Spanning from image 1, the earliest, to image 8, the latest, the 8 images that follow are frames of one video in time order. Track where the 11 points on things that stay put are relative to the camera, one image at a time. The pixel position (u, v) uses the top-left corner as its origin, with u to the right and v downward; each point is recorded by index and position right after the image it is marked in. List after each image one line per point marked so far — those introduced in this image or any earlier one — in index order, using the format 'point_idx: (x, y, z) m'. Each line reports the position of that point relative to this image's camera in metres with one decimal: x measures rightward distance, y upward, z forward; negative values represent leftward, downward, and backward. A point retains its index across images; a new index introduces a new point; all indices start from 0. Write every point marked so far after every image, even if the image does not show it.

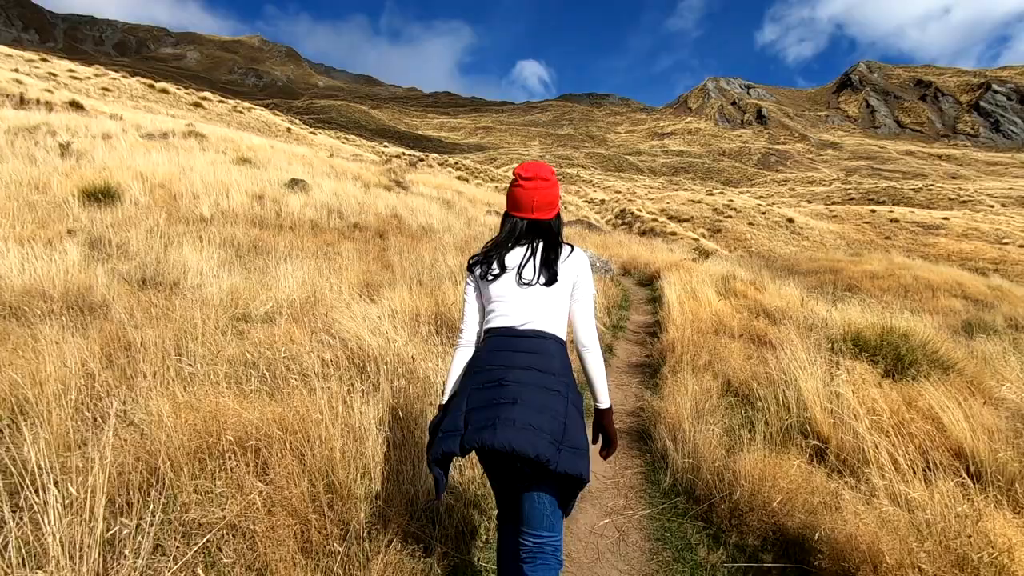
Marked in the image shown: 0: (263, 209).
0: (-6.6, +2.1, +14.3) m
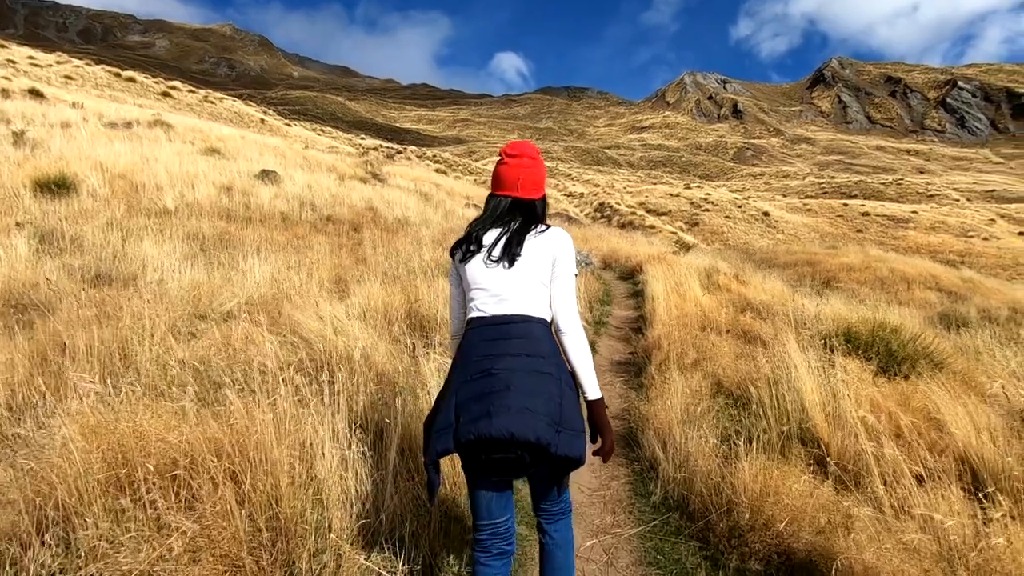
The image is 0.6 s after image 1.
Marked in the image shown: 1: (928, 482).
0: (-7.1, +2.2, +13.7) m
1: (+2.1, -1.0, +2.7) m
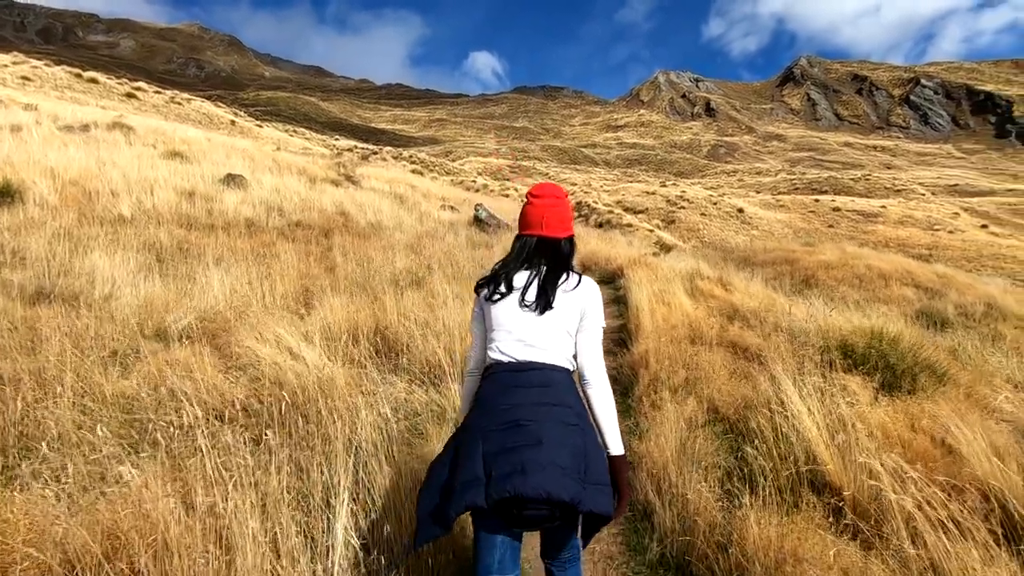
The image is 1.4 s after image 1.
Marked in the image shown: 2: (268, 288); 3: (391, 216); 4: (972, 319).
0: (-7.7, +1.9, +13.0) m
1: (+2.0, -1.1, +2.4) m
2: (-3.3, 0.0, +7.4) m
3: (-3.5, +2.1, +15.8) m
4: (+9.8, -0.7, +11.5) m
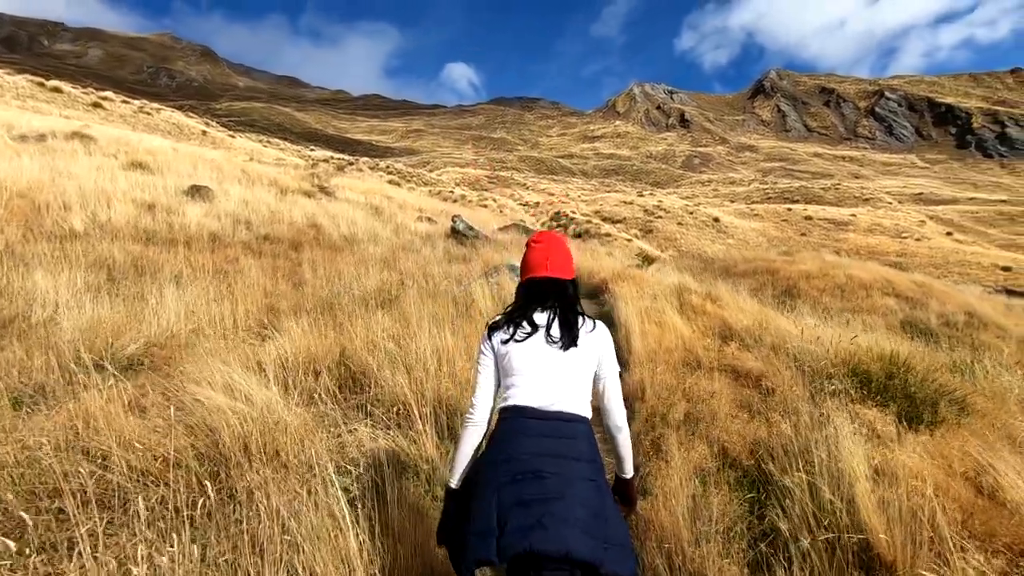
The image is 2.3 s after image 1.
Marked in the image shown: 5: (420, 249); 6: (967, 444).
0: (-8.2, +1.5, +12.3) m
1: (+1.9, -1.2, +2.1) m
2: (-3.6, -0.3, +6.9) m
3: (-4.1, +1.7, +15.2) m
4: (+9.4, -0.9, +11.4) m
5: (-2.2, +1.0, +13.1) m
6: (+2.7, -0.9, +3.2) m
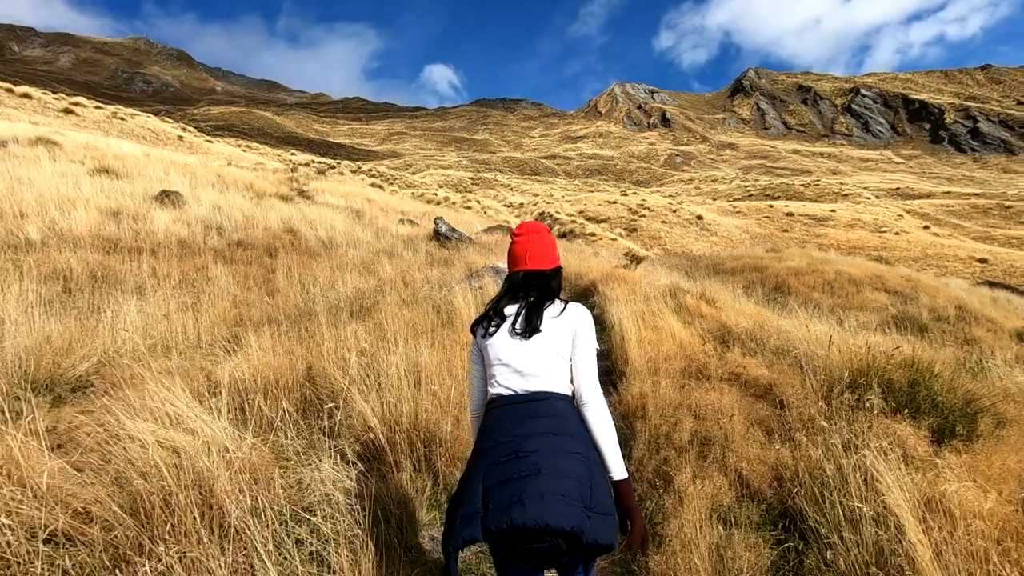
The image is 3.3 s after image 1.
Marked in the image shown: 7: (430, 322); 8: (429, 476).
0: (-8.6, +1.3, +11.7) m
1: (+1.9, -1.2, +1.7) m
2: (-3.8, -0.4, +6.3) m
3: (-4.6, +1.5, +14.7) m
4: (+9.1, -0.7, +11.2) m
5: (-2.6, +0.8, +12.6) m
6: (+2.6, -0.9, +2.8) m
7: (-0.8, -0.4, +5.7) m
8: (-0.5, -1.1, +3.1) m
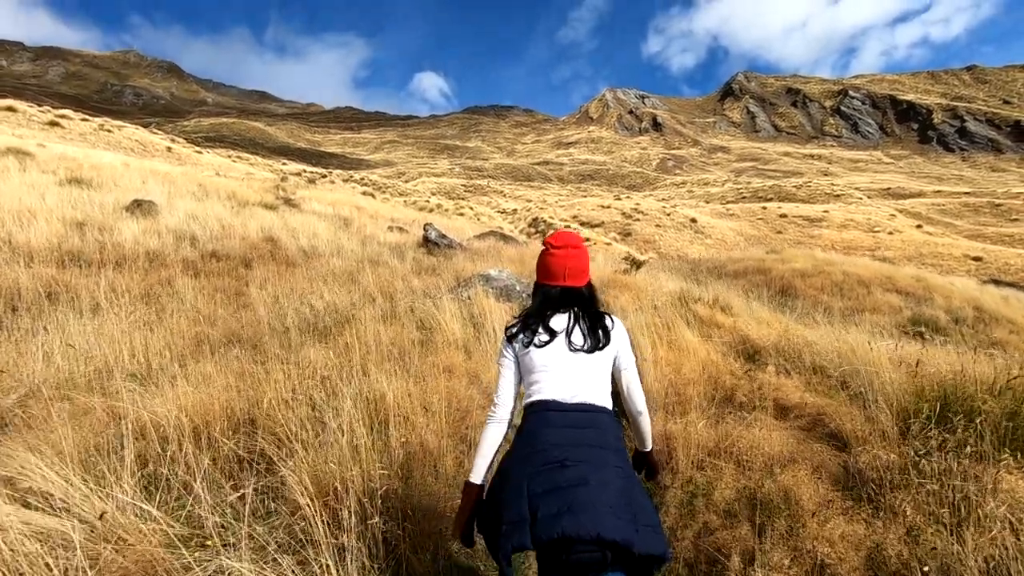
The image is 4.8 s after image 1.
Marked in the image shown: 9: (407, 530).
0: (-8.7, +1.0, +10.9) m
1: (+1.9, -1.2, +1.0) m
2: (-3.9, -0.6, +5.6) m
3: (-4.8, +1.2, +13.9) m
4: (+9.0, -0.7, +10.5) m
5: (-2.8, +0.6, +11.9) m
6: (+2.6, -0.9, +2.1) m
7: (-0.9, -0.5, +4.9) m
8: (-0.5, -1.2, +2.4) m
9: (-0.5, -1.1, +2.6) m
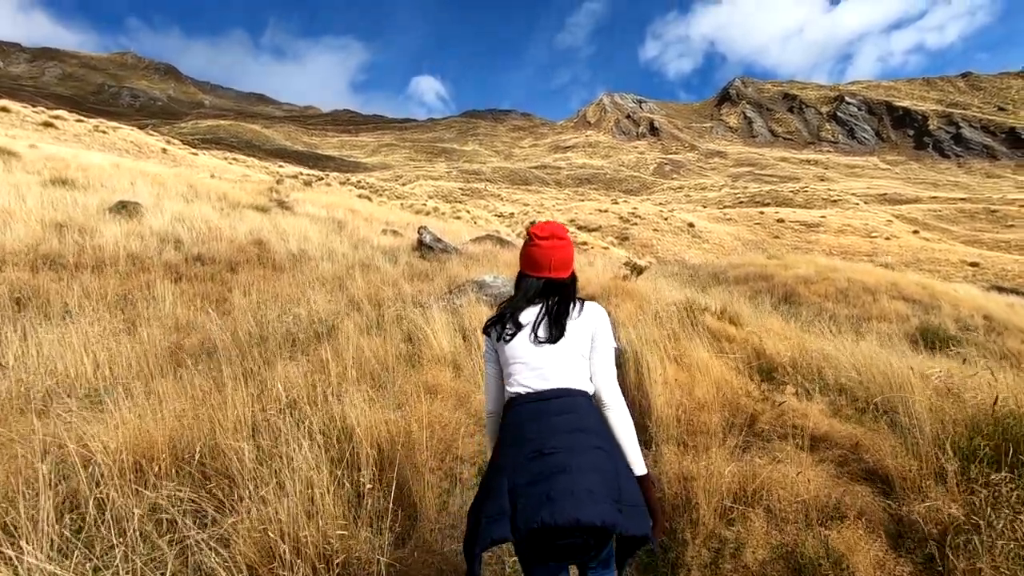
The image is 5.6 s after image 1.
0: (-8.8, +0.9, +10.5) m
1: (+1.9, -1.3, +0.6) m
2: (-3.9, -0.7, +5.1) m
3: (-4.9, +1.1, +13.5) m
4: (+8.9, -0.9, +10.2) m
5: (-2.8, +0.5, +11.5) m
6: (+2.5, -1.0, +1.7) m
7: (-1.0, -0.6, +4.5) m
8: (-0.6, -1.2, +2.0) m
9: (-0.5, -1.2, +2.2) m
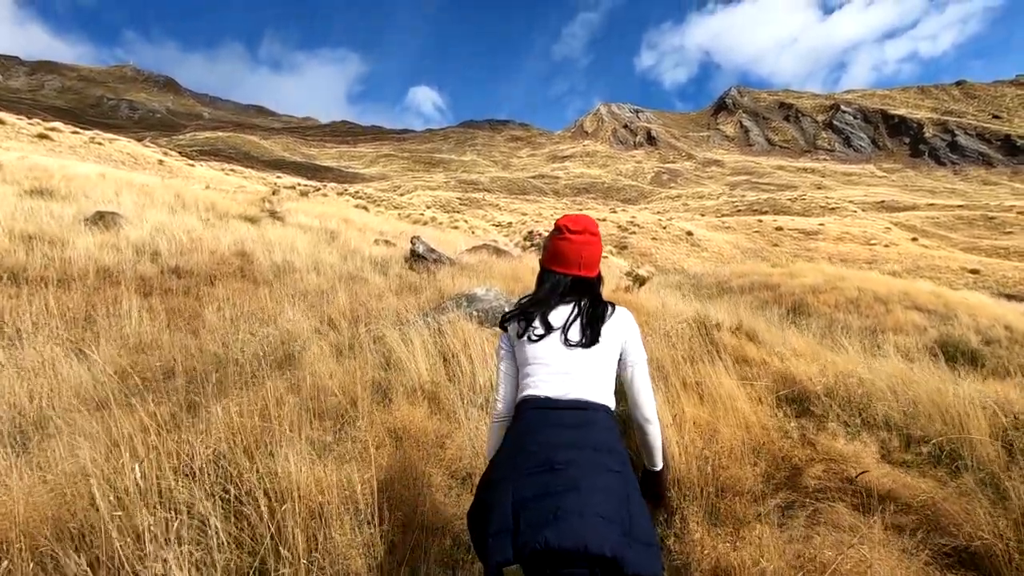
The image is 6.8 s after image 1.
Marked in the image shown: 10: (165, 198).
0: (-8.9, +0.6, +9.8) m
1: (+1.8, -1.3, -0.1) m
2: (-4.0, -0.8, +4.5) m
3: (-5.0, +0.8, +12.9) m
4: (+8.8, -1.1, +9.6) m
5: (-2.9, +0.2, +10.9) m
6: (+2.5, -1.1, +1.1) m
7: (-1.0, -0.7, +3.9) m
8: (-0.6, -1.3, +1.3) m
9: (-0.6, -1.3, +1.5) m
10: (-12.9, +3.3, +20.0) m
